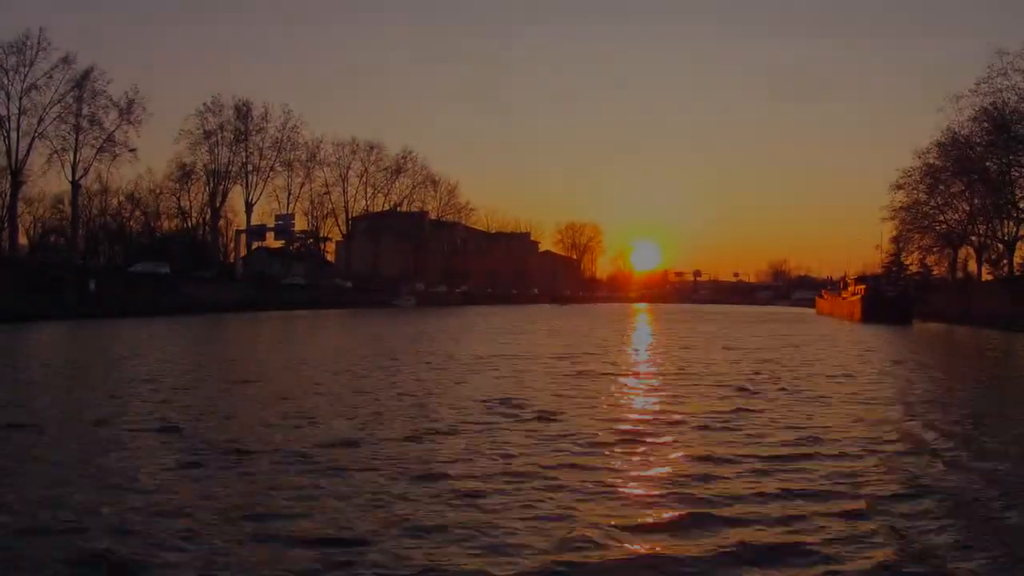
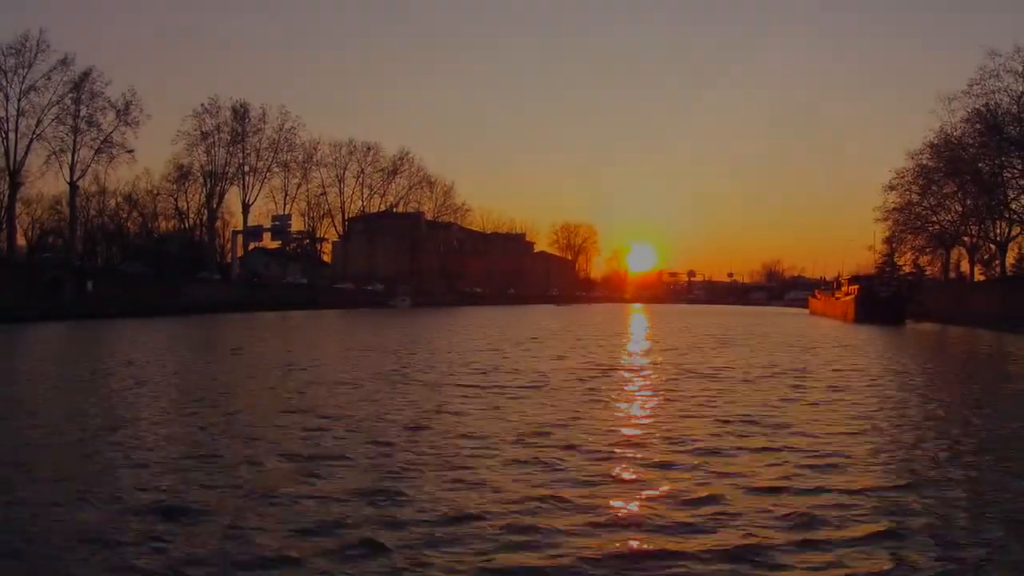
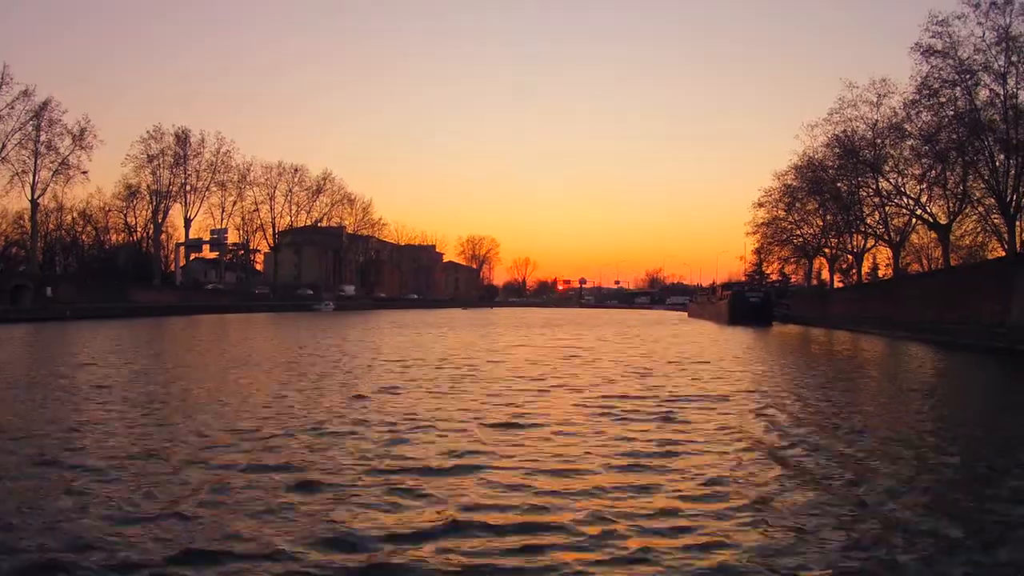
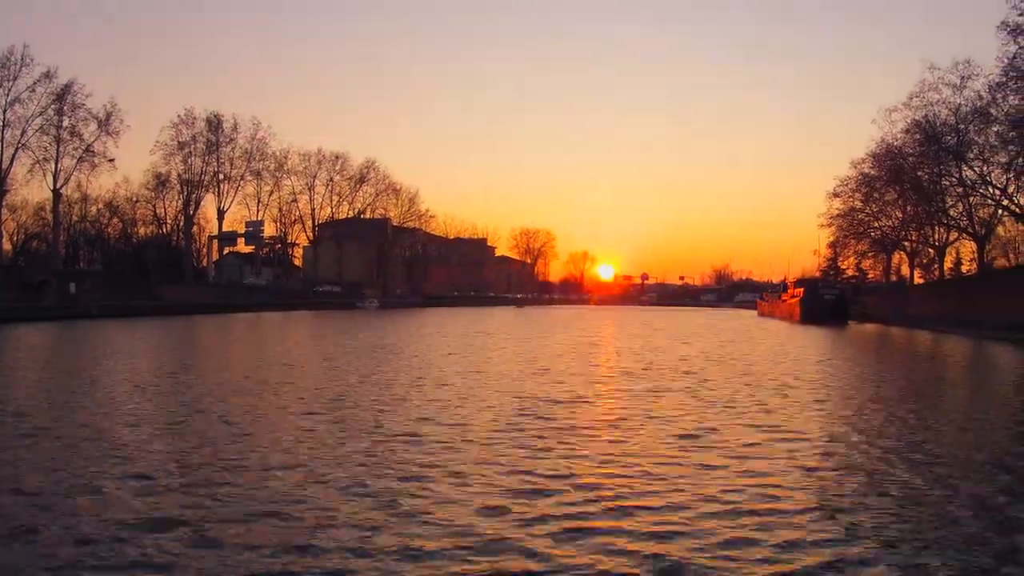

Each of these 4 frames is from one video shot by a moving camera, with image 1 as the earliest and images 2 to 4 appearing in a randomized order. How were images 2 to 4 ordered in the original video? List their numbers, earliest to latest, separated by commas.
2, 4, 3
